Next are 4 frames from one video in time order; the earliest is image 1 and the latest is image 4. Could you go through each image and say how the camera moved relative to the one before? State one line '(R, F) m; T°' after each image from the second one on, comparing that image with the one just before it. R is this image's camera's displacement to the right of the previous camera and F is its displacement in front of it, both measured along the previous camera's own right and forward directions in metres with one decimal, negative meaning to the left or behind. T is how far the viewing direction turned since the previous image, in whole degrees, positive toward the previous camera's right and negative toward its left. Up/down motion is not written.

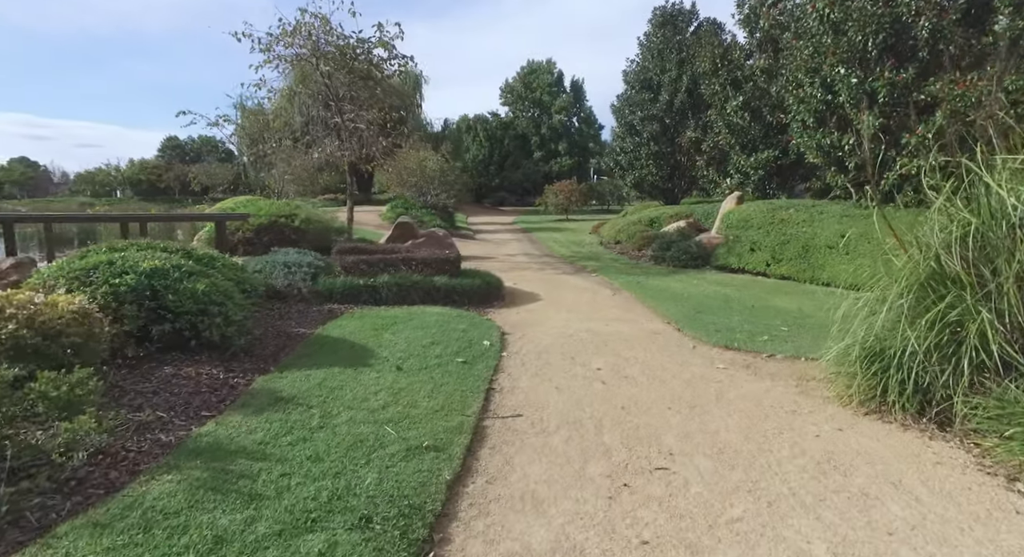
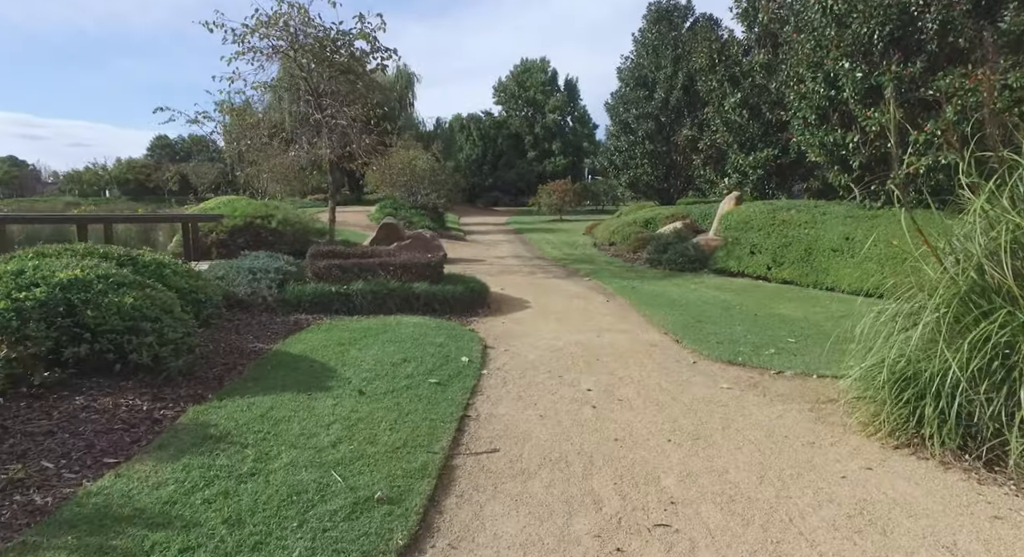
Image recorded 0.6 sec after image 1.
(+0.1, +0.6) m; 0°
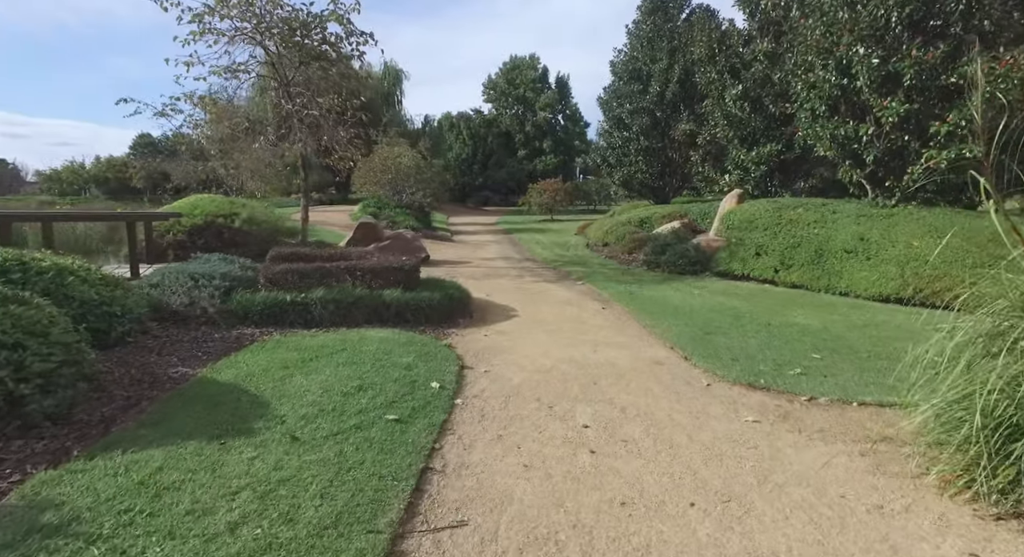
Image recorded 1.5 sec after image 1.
(+0.1, +1.0) m; +1°
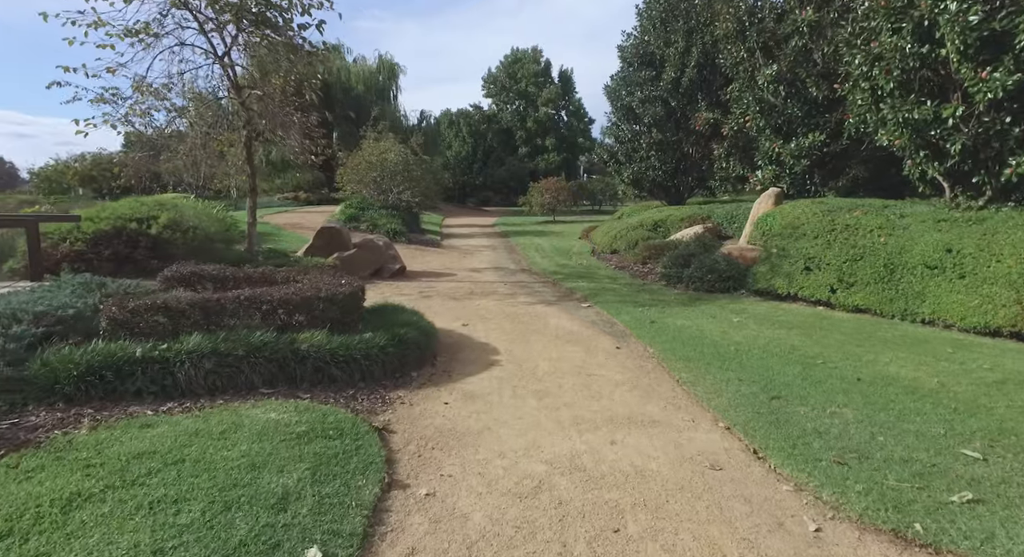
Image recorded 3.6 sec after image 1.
(+0.2, +2.4) m; 0°
